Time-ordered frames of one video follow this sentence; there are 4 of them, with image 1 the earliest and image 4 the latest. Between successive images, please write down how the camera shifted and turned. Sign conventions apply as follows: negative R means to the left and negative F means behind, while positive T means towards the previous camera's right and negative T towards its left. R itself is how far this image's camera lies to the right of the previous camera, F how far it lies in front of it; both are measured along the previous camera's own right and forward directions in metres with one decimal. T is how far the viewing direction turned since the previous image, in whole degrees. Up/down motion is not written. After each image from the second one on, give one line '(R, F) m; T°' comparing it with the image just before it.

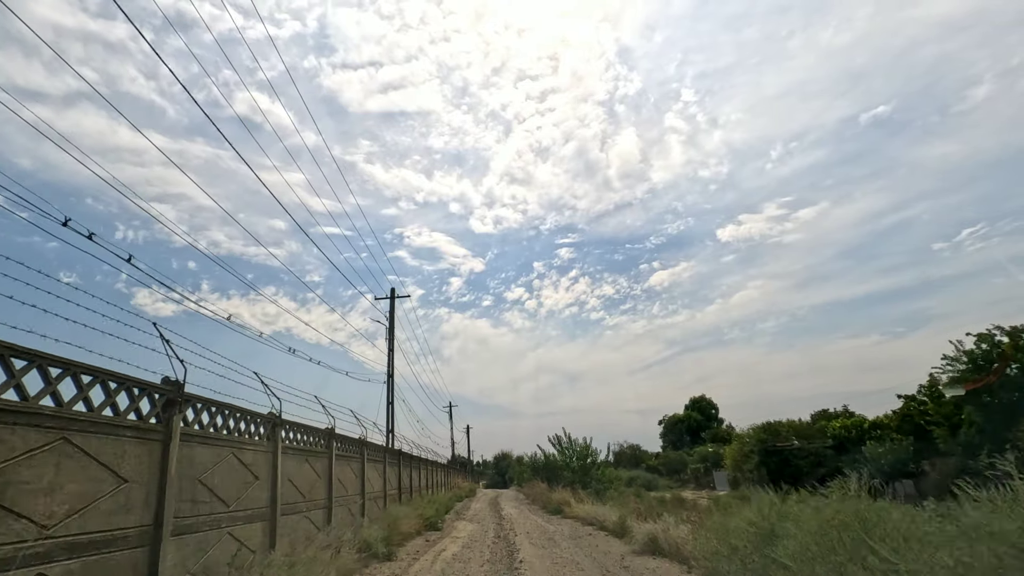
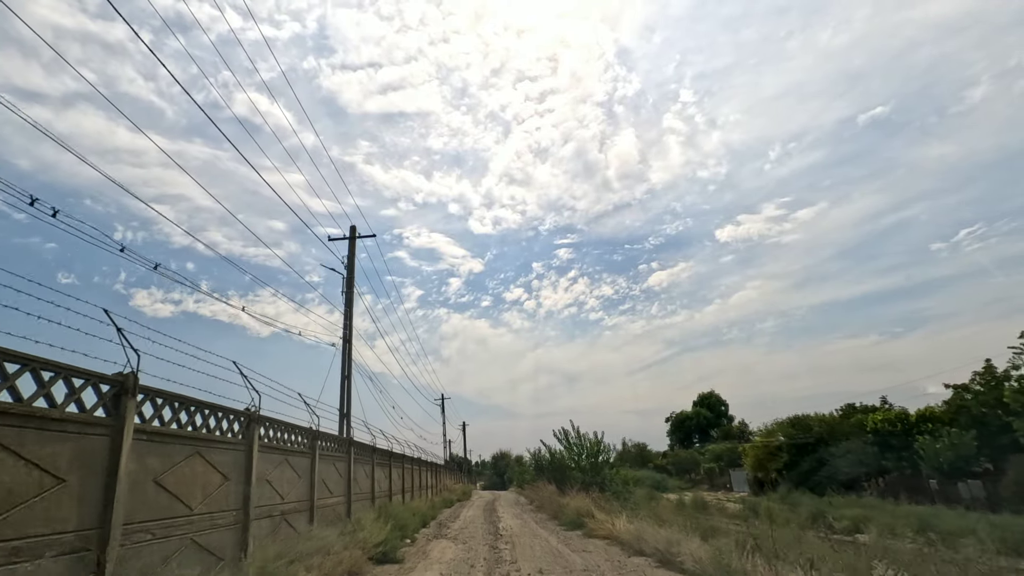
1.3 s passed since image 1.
(-0.4, -0.3) m; 0°
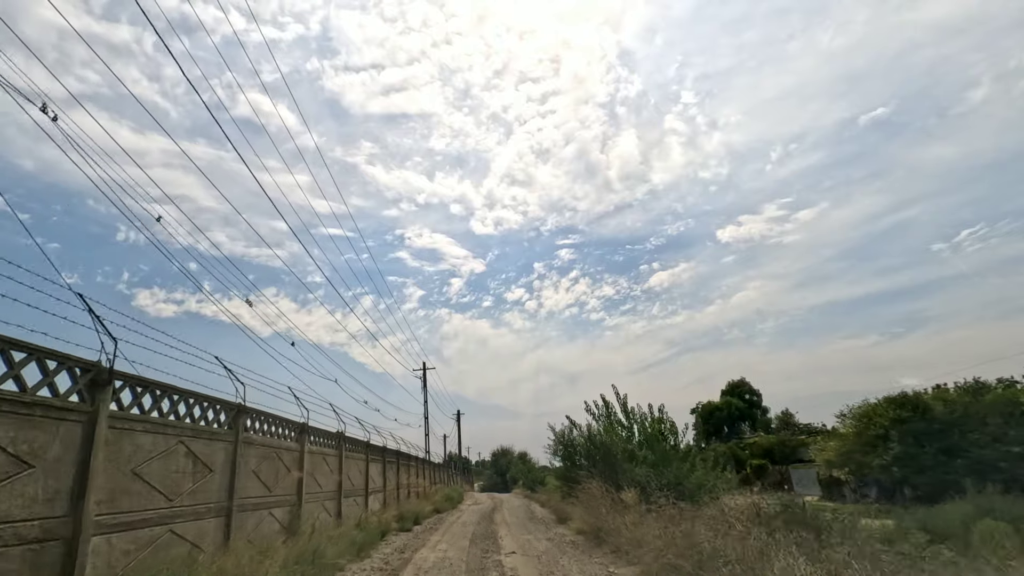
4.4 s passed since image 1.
(-0.9, -1.2) m; 0°
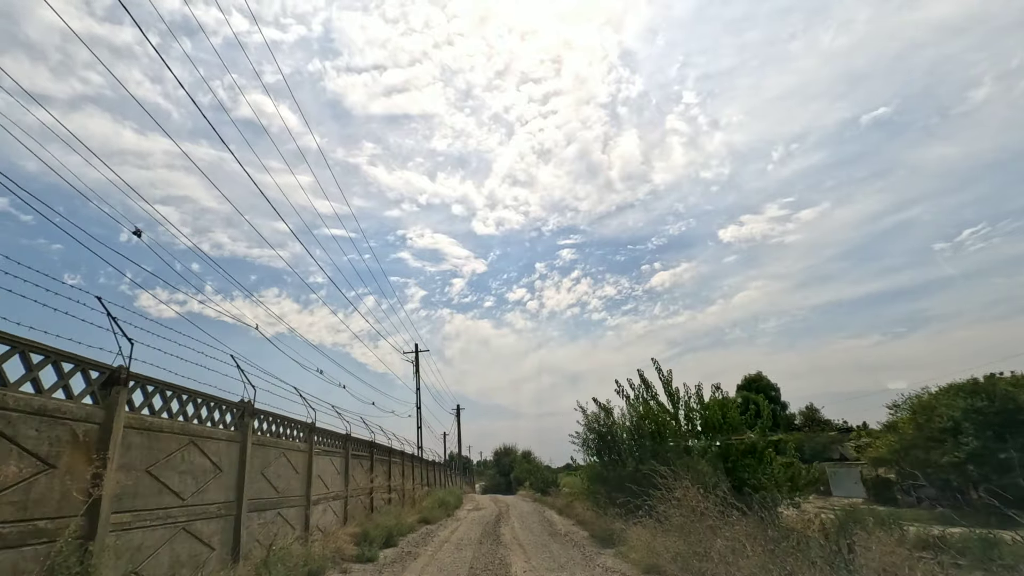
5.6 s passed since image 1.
(-0.1, -0.4) m; 0°
